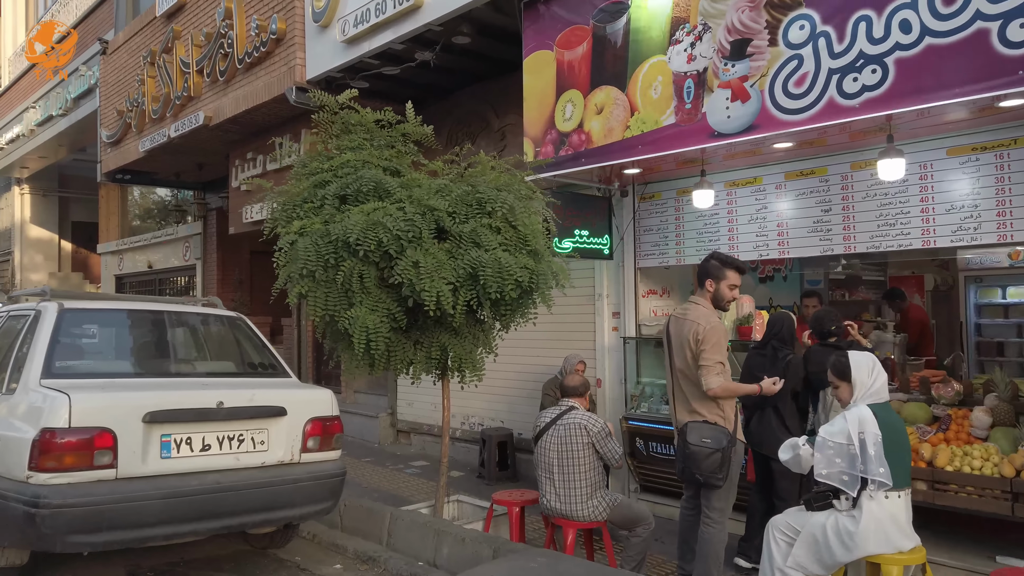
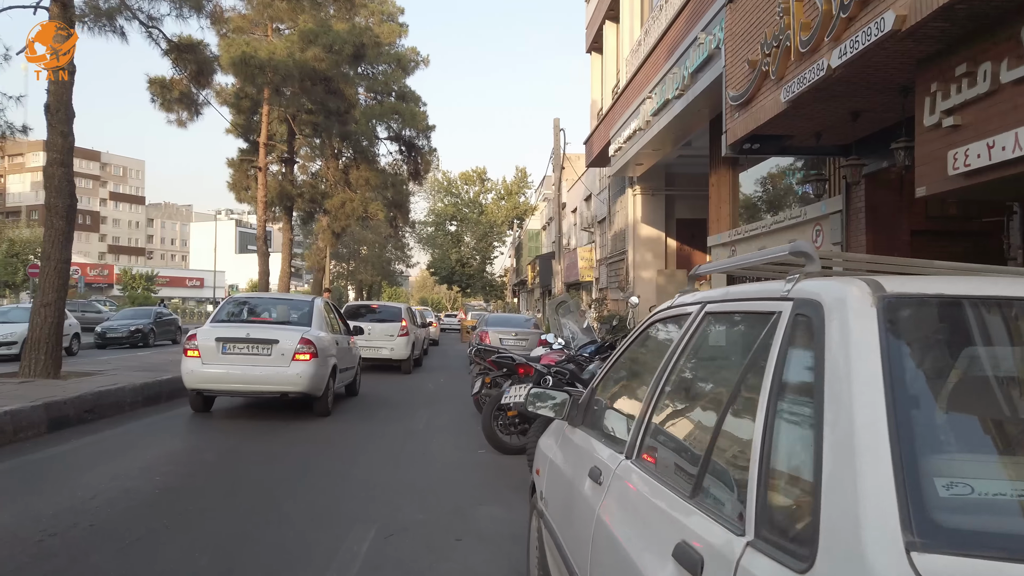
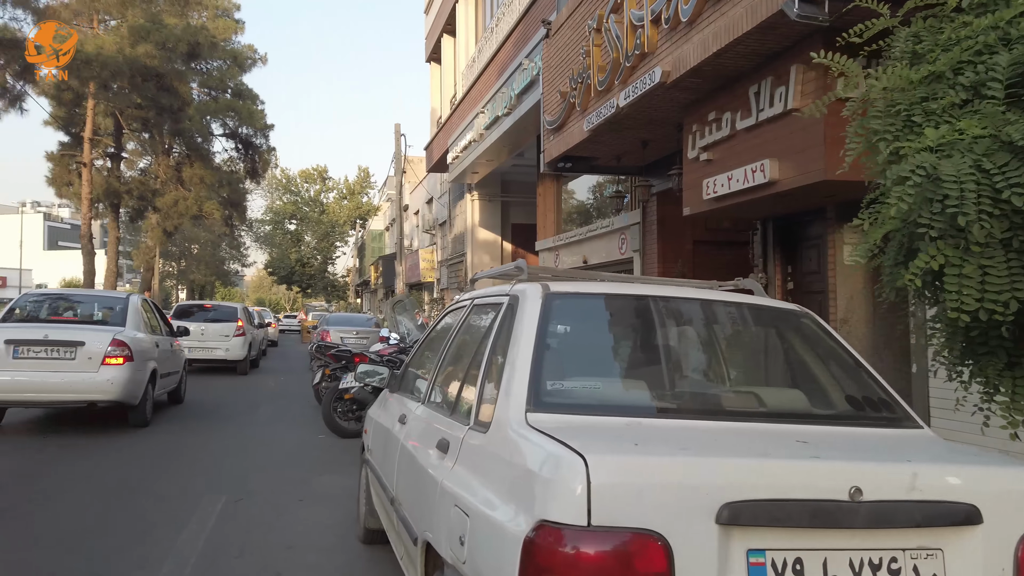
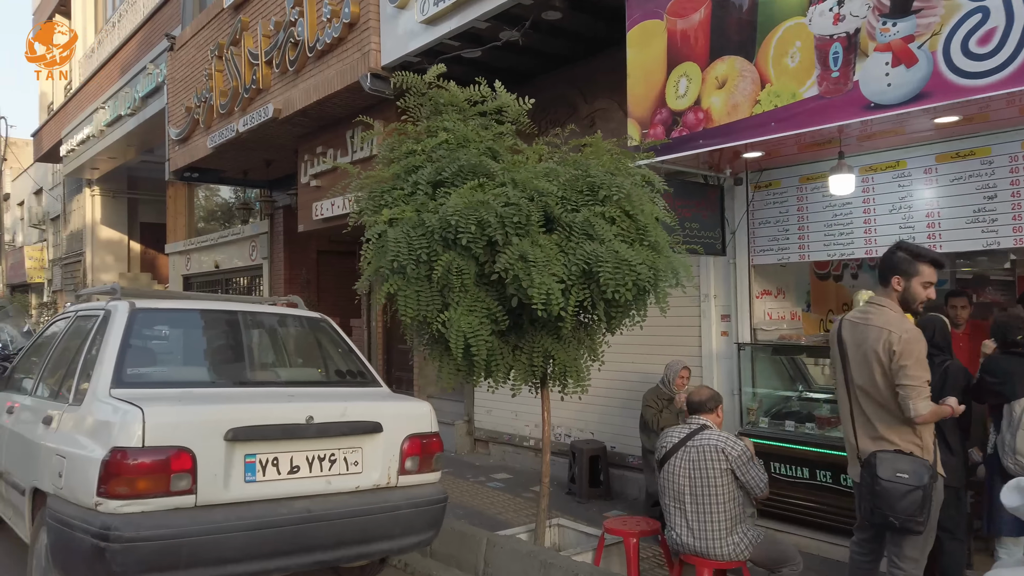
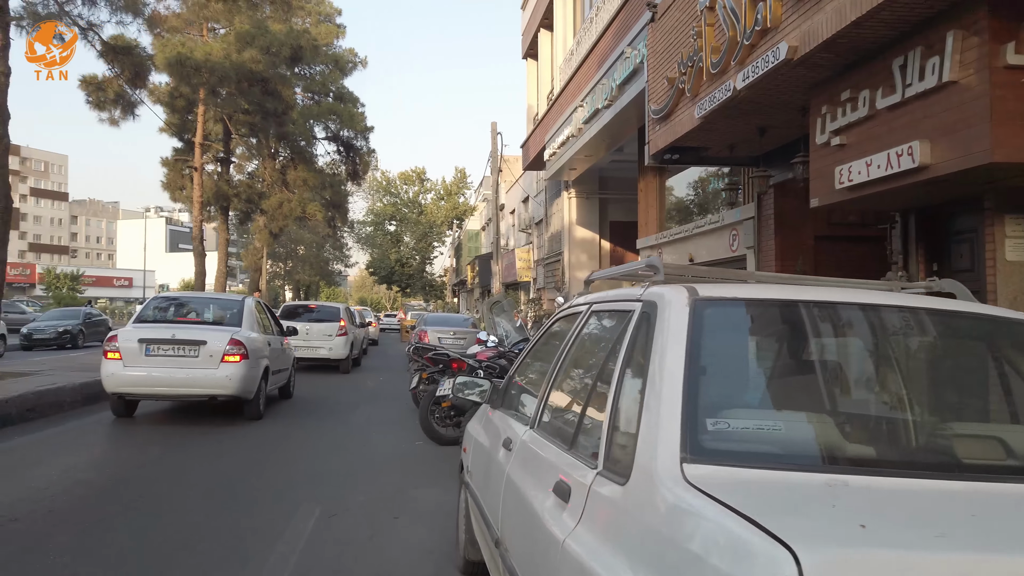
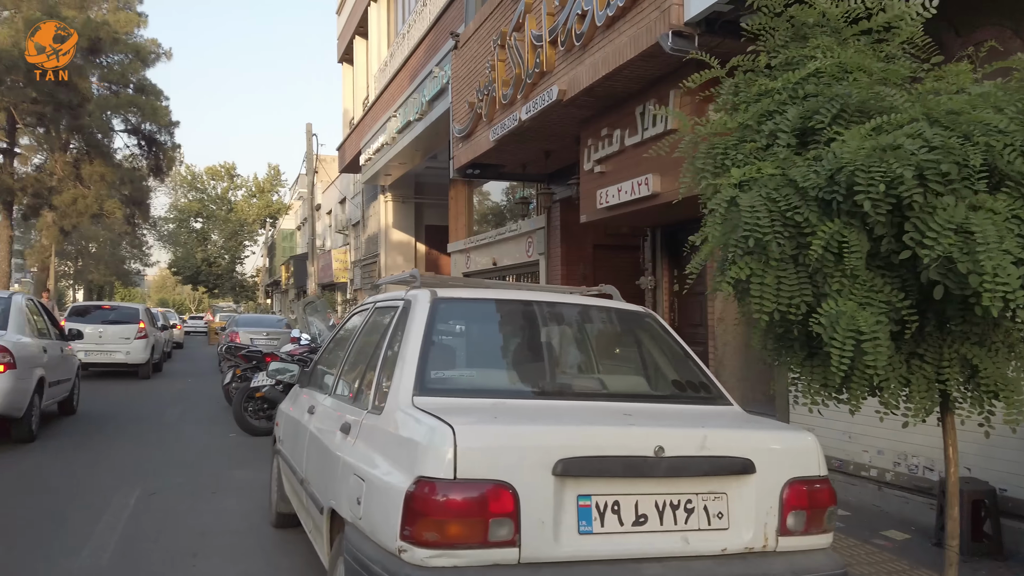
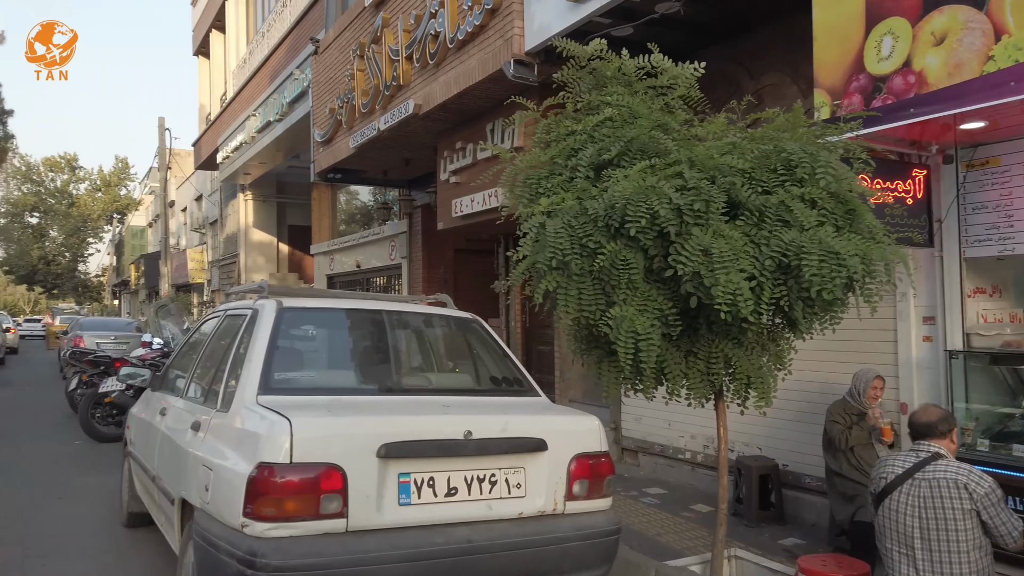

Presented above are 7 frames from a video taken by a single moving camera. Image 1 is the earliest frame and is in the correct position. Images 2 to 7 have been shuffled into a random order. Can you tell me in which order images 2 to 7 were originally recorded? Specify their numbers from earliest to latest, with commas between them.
4, 7, 6, 3, 5, 2
